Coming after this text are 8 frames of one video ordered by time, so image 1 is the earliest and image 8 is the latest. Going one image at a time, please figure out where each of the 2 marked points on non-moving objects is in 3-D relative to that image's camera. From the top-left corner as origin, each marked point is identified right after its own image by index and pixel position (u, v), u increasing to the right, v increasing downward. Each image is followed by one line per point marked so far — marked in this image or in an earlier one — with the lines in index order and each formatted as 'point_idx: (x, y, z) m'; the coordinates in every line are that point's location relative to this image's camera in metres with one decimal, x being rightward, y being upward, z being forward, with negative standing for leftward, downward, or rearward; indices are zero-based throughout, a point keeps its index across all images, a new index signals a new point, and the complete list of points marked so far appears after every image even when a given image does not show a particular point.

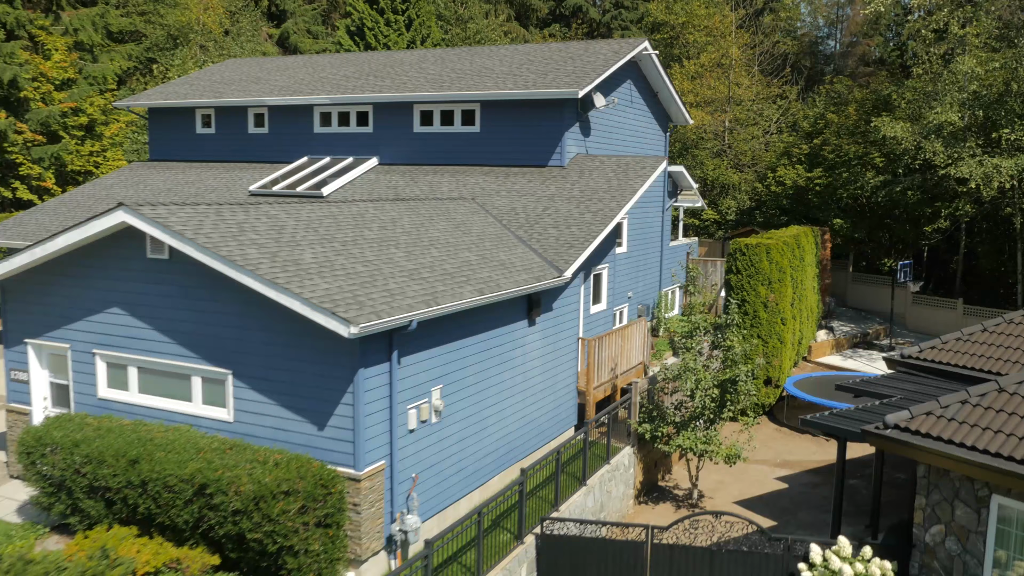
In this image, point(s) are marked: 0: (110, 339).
0: (-4.3, -0.5, +10.3) m
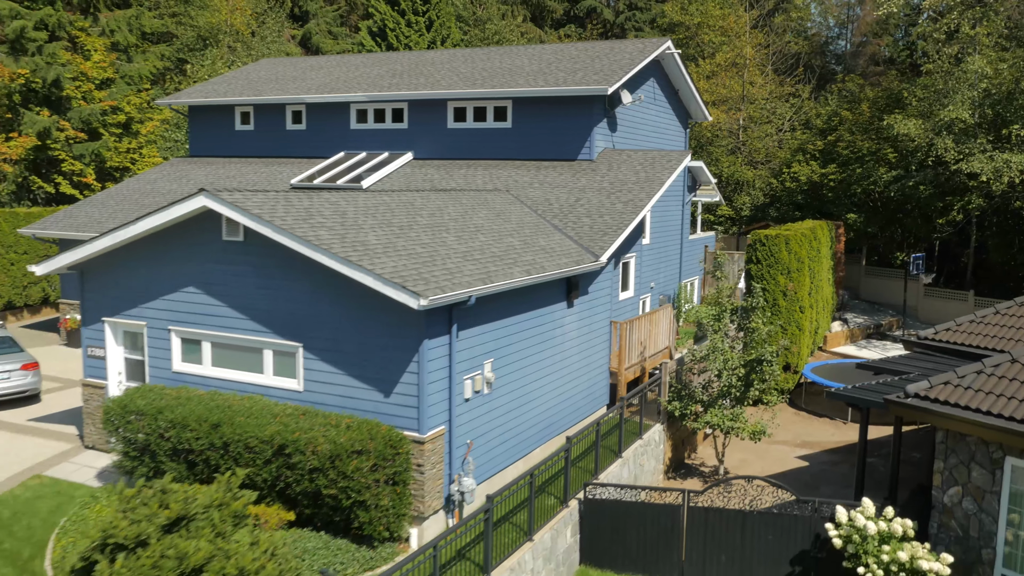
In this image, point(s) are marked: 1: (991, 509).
0: (-3.8, -0.3, +11.1) m
1: (+4.8, -2.2, +9.5) m
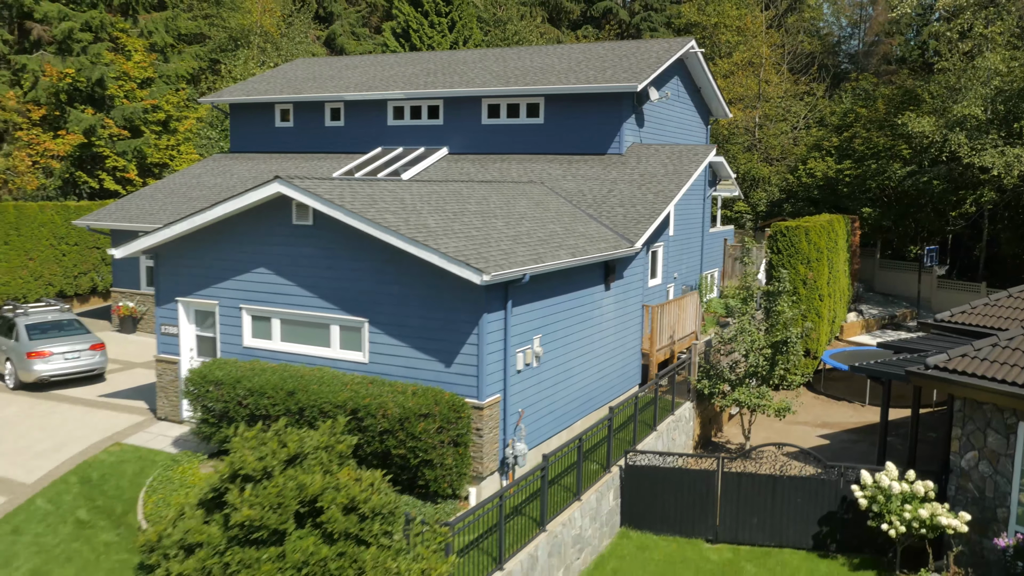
0: (-3.2, -0.1, +12.0) m
1: (+5.3, -2.0, +10.3) m
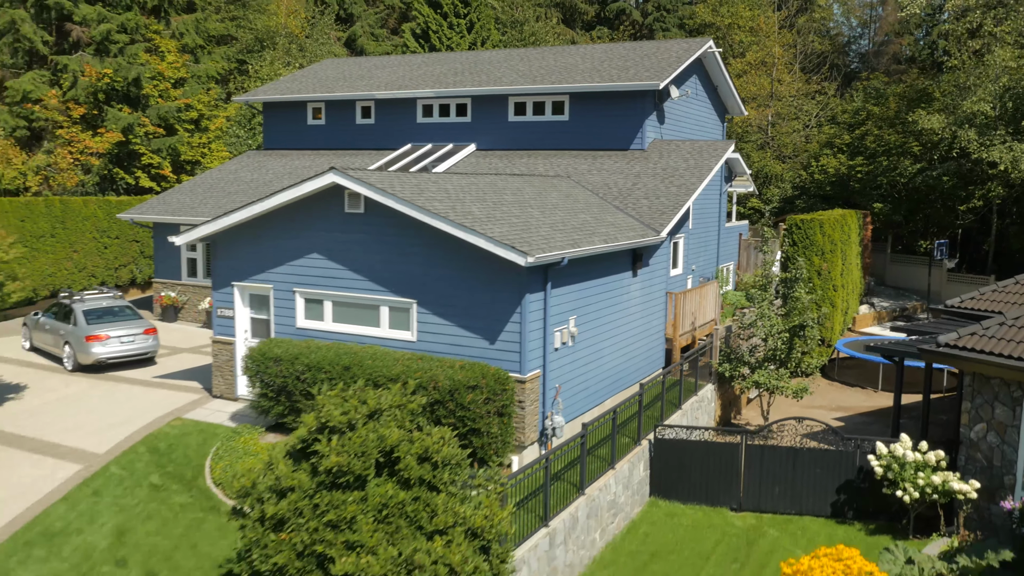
0: (-2.7, +0.1, +12.9) m
1: (+5.8, -1.8, +11.1) m
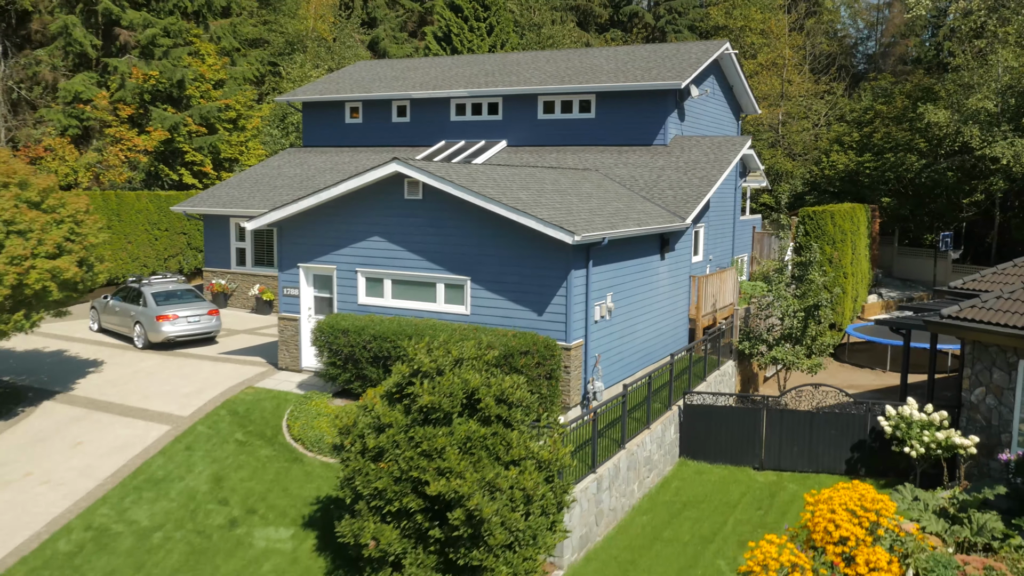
0: (-2.1, +0.4, +14.2) m
1: (+6.4, -1.5, +12.4) m
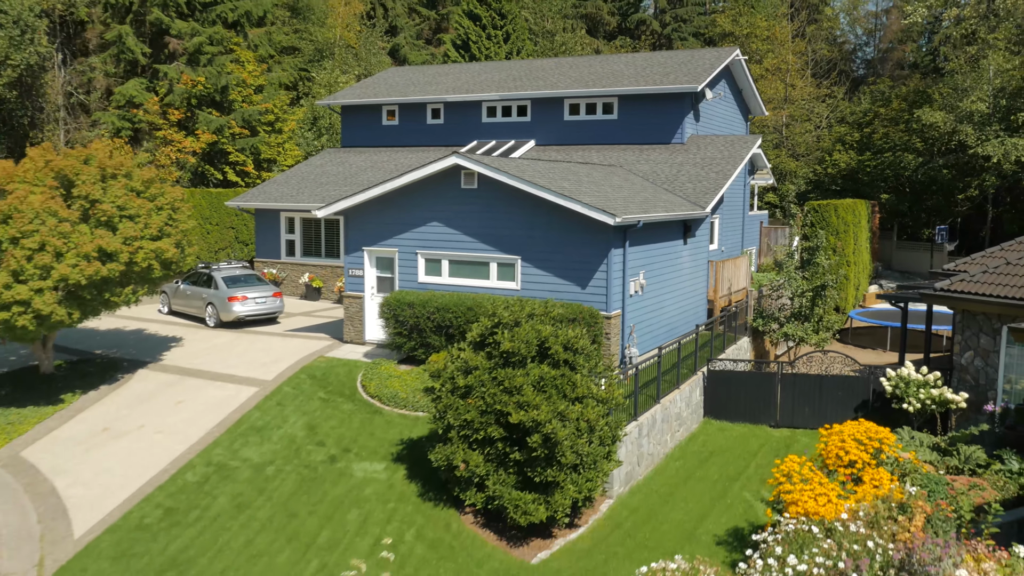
0: (-1.4, +0.8, +16.0) m
1: (+7.2, -1.1, +14.2) m
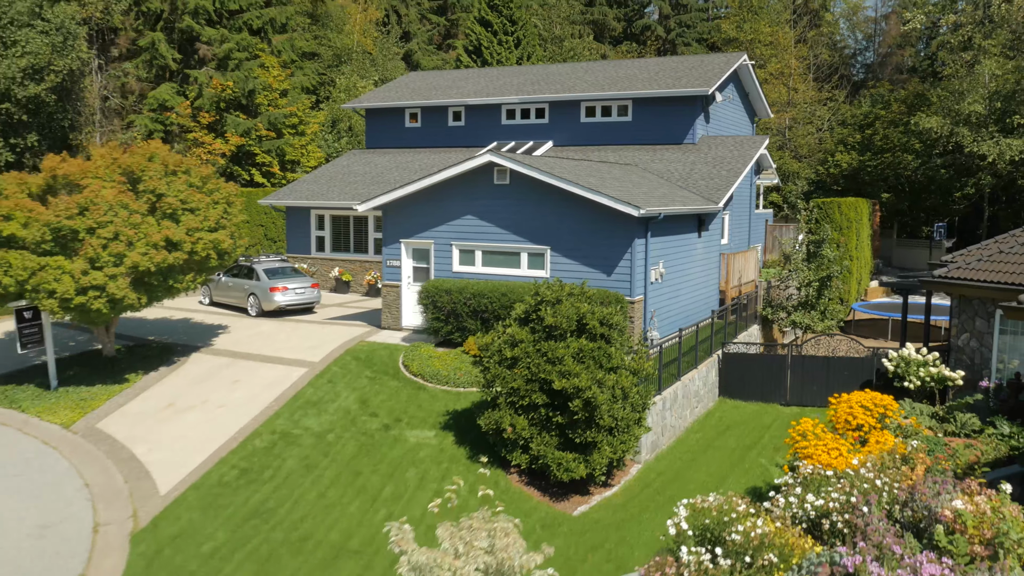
0: (-0.9, +1.0, +17.2) m
1: (+7.7, -0.9, +15.4) m
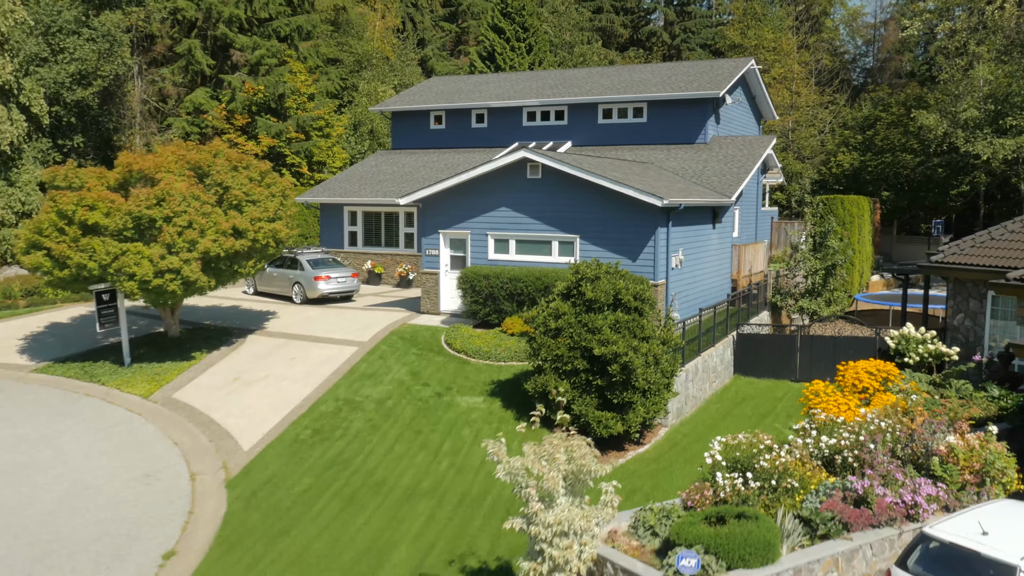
0: (-0.2, +1.2, +18.7) m
1: (+8.3, -0.6, +16.9) m
